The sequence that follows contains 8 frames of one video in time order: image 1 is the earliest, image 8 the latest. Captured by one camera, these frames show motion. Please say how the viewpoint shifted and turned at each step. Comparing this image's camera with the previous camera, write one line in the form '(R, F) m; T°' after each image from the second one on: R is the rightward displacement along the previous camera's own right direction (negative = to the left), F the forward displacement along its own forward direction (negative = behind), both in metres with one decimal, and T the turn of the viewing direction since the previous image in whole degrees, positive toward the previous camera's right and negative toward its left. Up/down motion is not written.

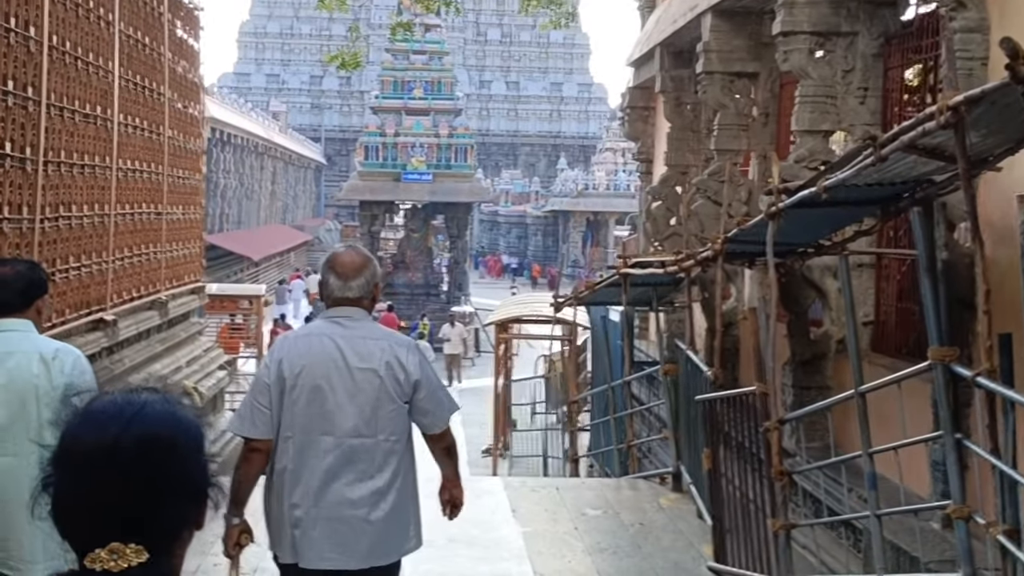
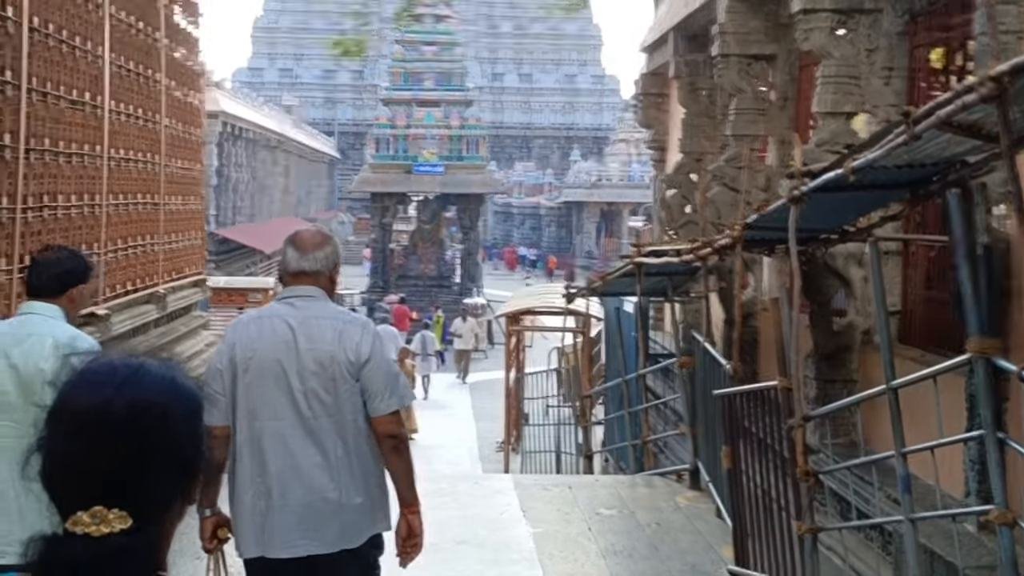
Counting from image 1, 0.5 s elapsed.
(0.0, +0.3) m; -1°
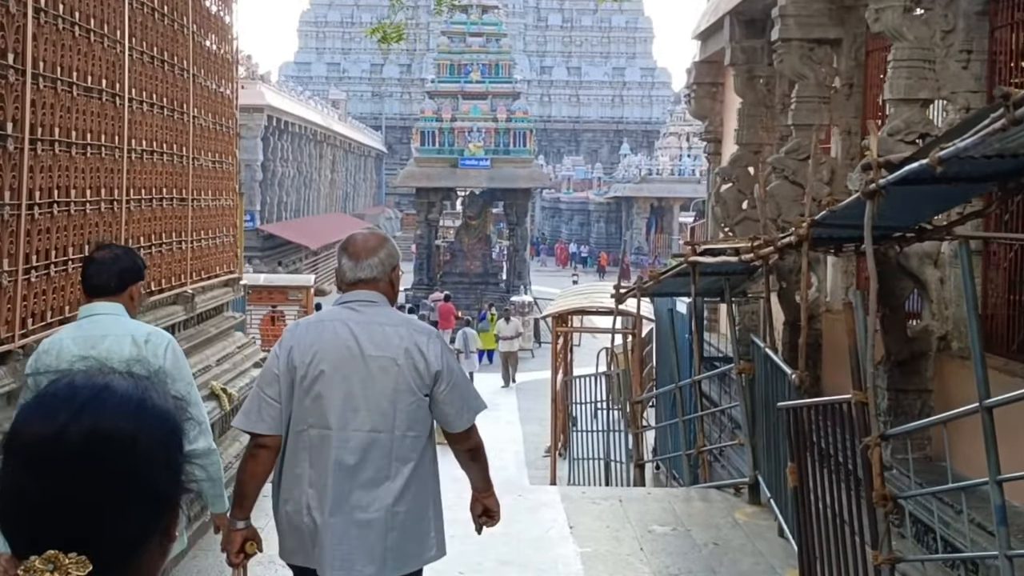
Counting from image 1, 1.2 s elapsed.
(0.0, +0.4) m; -2°
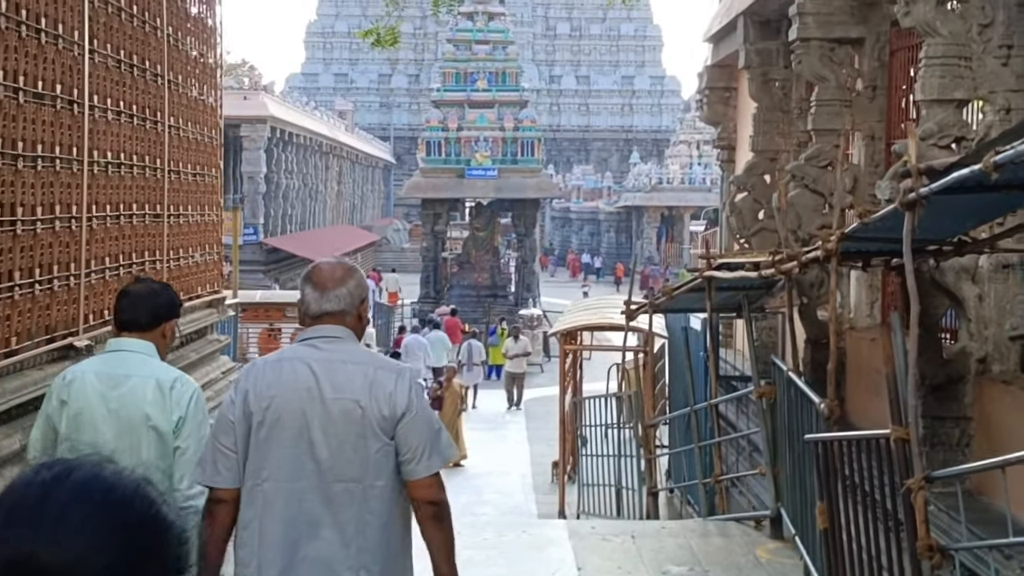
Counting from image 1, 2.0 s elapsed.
(+0.1, +0.5) m; -1°
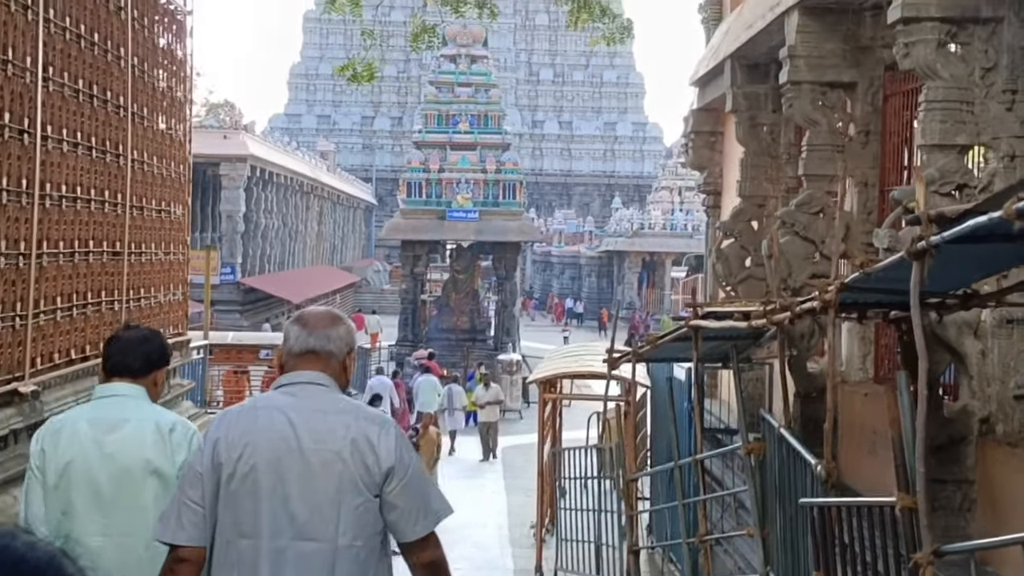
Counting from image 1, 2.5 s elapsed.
(0.0, +0.3) m; +1°
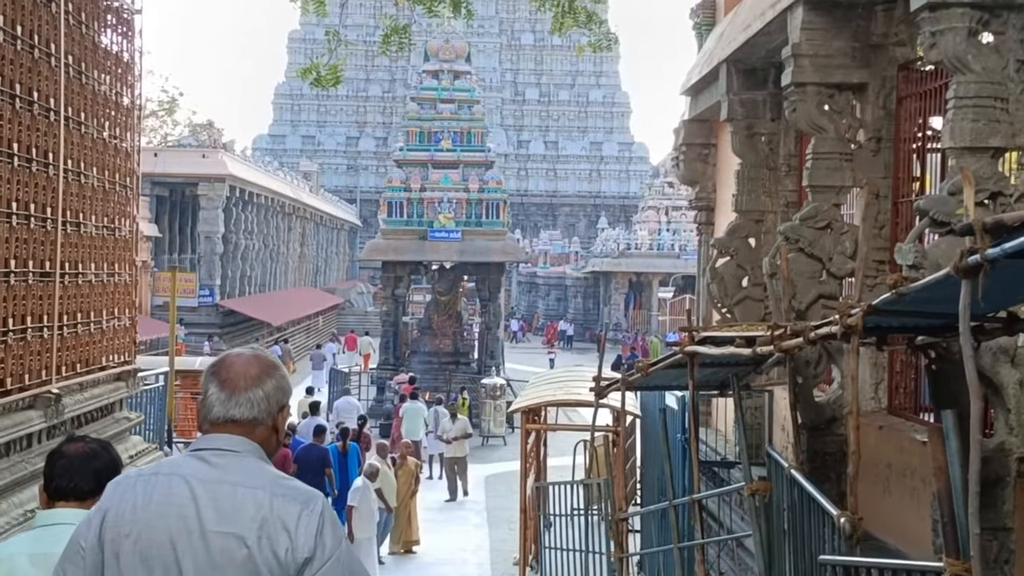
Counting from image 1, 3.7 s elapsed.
(0.0, +0.6) m; +1°
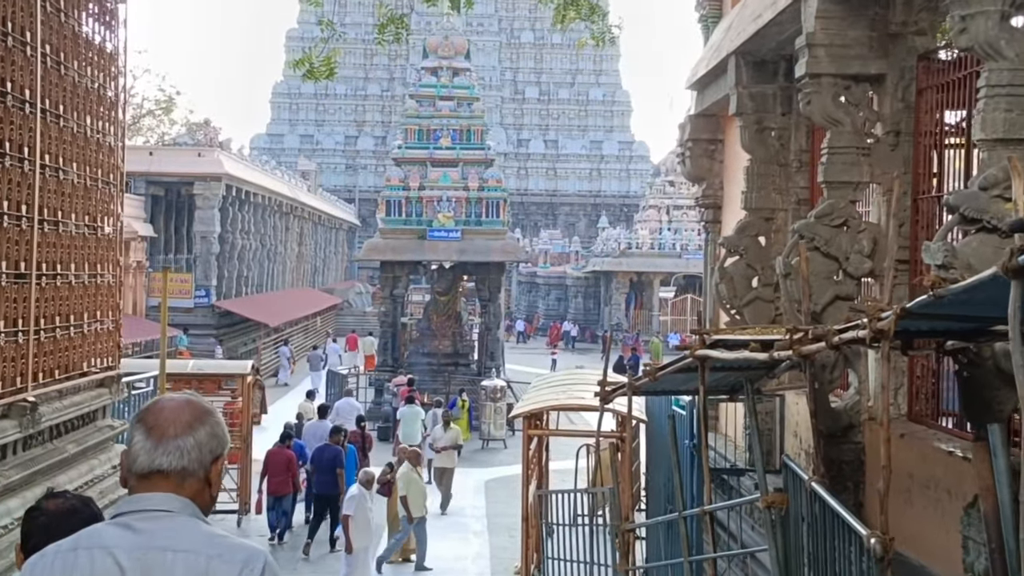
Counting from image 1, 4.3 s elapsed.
(0.0, +0.3) m; 0°
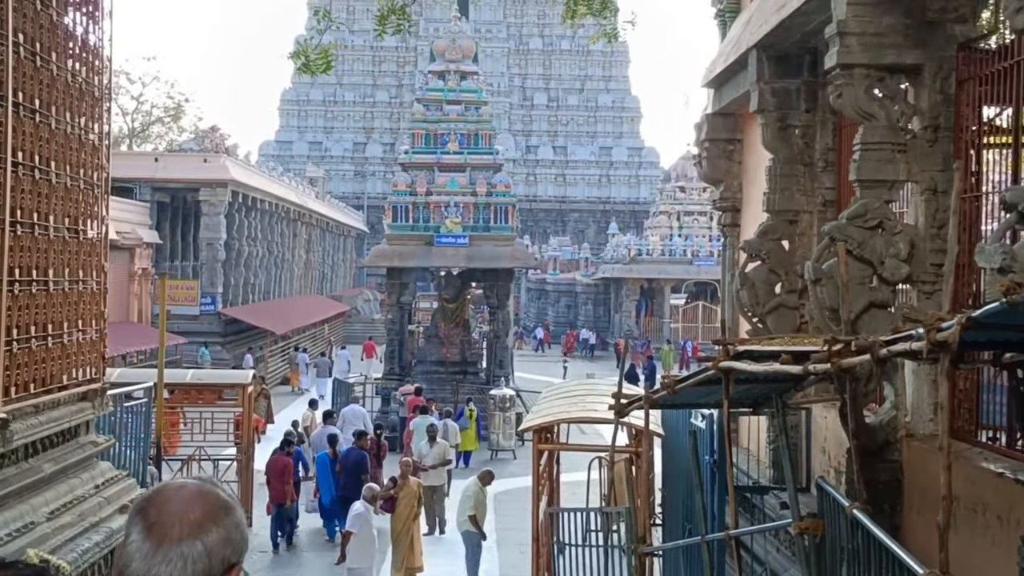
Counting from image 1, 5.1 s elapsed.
(0.0, +0.4) m; 0°
